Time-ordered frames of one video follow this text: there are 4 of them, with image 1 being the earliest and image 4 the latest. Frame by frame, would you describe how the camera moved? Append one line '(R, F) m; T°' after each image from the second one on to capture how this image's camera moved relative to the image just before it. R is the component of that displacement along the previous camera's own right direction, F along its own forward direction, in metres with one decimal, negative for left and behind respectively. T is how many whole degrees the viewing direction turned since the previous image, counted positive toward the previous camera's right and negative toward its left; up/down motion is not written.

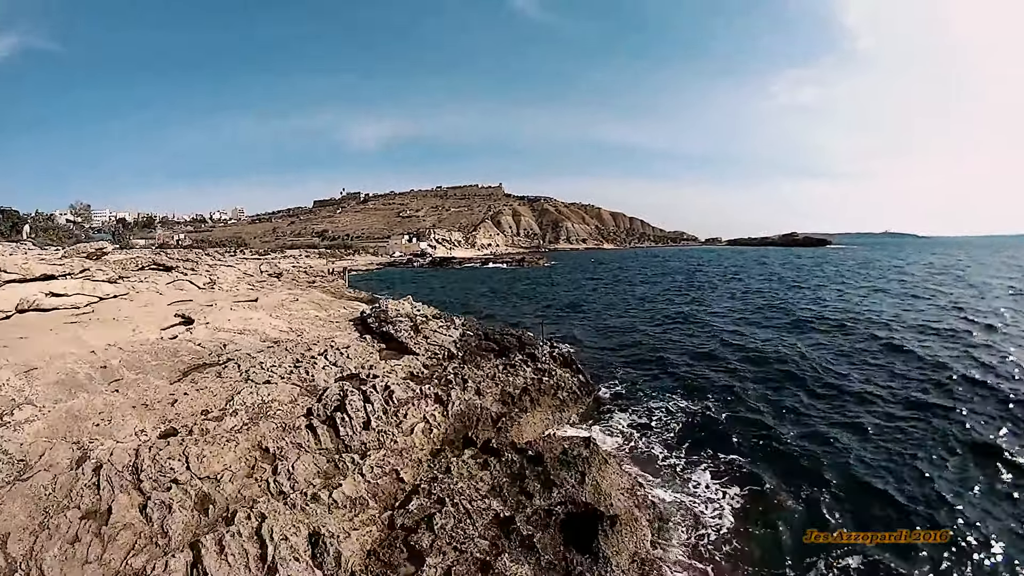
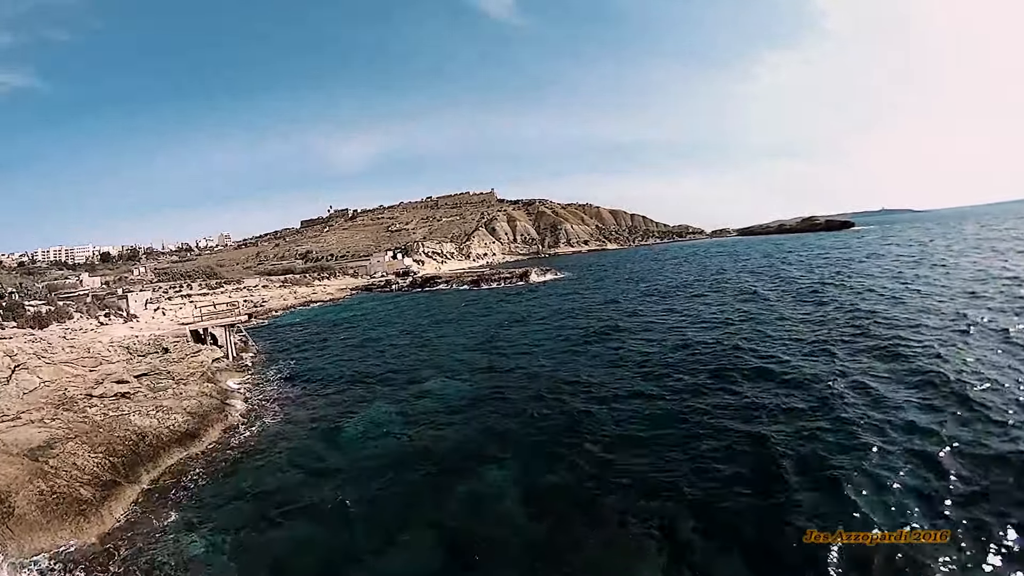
(+0.2, +10.8) m; 0°
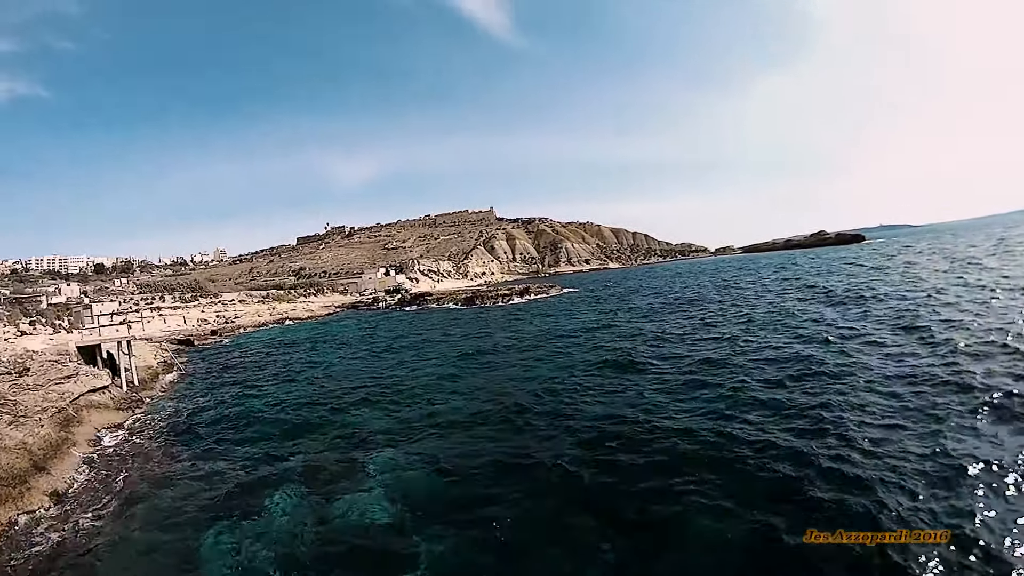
(+0.1, +4.1) m; 0°
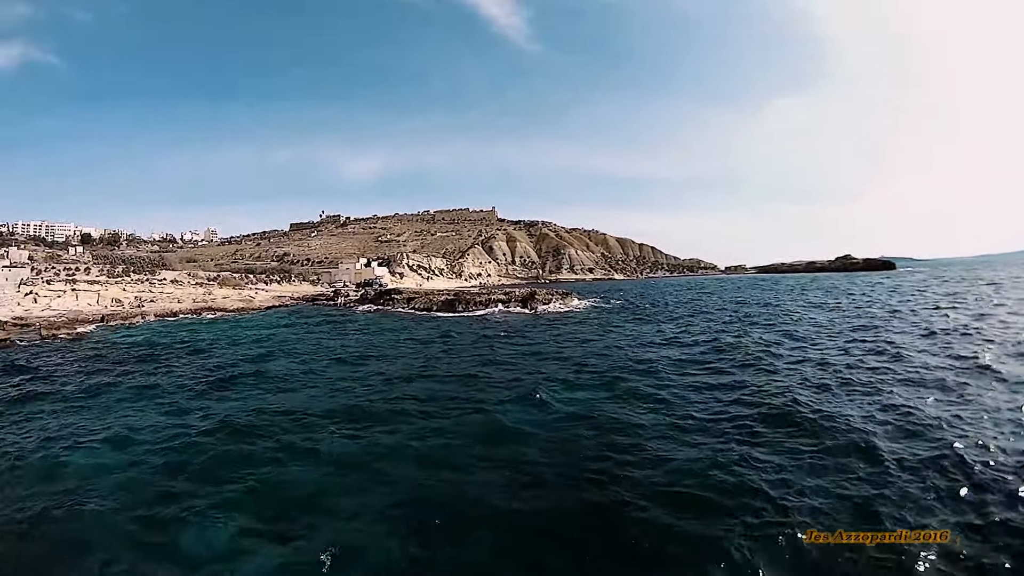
(+0.2, +9.4) m; 0°
